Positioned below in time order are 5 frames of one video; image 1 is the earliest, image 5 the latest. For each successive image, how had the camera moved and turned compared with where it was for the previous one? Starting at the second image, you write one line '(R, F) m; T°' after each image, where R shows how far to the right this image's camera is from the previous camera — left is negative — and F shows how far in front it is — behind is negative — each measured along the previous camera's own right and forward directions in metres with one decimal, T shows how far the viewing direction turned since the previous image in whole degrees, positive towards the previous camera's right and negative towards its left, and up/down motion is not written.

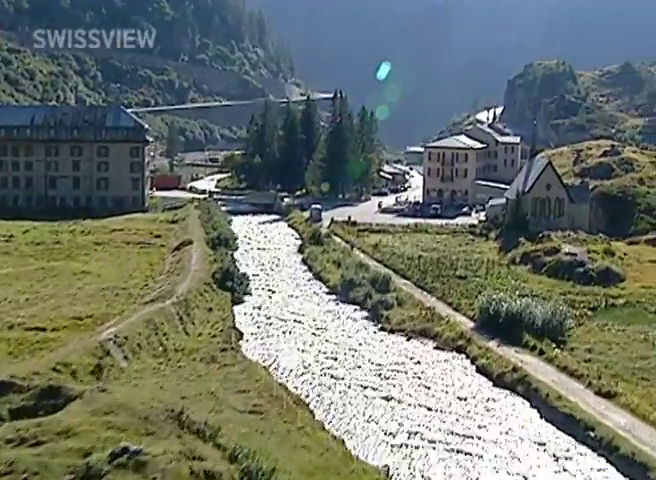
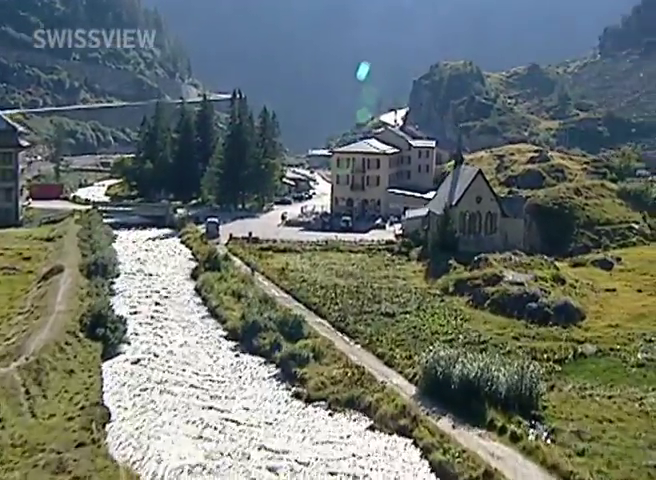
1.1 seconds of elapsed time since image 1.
(0.0, +10.6) m; +4°
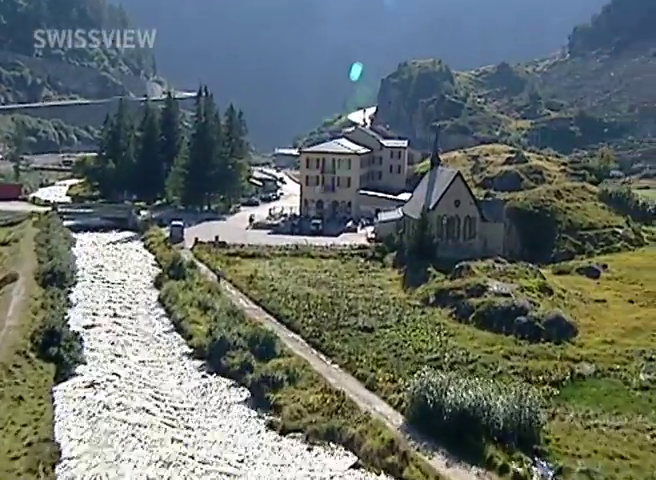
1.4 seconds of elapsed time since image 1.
(-0.3, +3.5) m; +1°
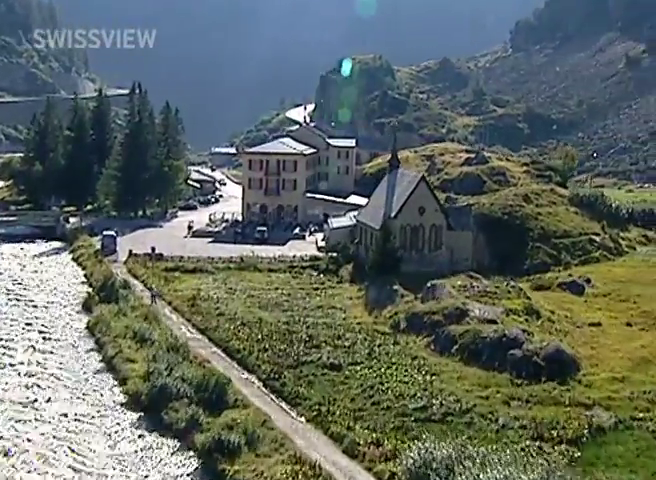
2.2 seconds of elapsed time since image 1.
(-0.7, +6.8) m; +3°
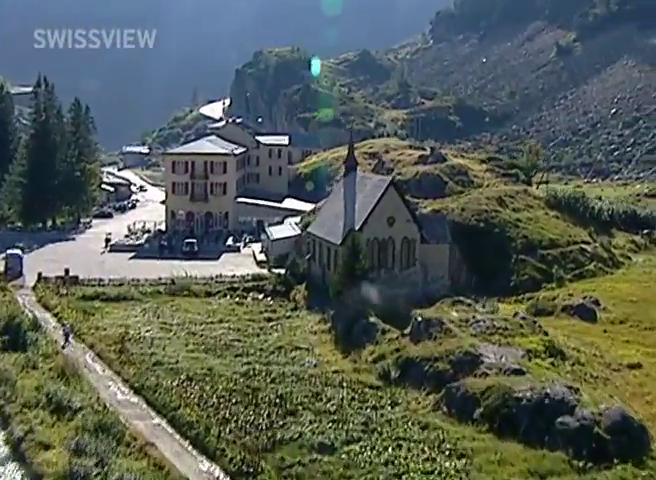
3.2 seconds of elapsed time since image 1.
(-1.5, +9.9) m; +4°
